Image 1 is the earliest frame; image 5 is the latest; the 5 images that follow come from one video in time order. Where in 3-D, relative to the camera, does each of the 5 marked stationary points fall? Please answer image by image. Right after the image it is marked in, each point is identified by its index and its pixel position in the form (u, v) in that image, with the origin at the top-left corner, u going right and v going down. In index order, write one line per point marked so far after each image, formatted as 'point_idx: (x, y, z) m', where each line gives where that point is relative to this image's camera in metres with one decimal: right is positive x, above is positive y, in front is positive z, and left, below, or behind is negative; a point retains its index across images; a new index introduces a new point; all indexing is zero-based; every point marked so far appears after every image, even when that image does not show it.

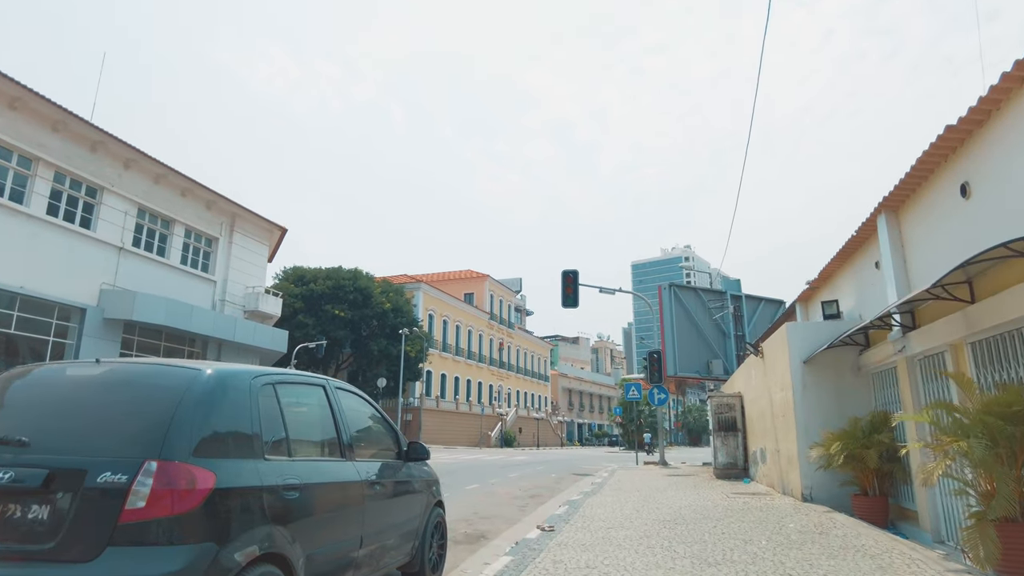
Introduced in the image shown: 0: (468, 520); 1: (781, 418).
0: (-0.7, -3.7, +10.6) m
1: (+5.1, -2.5, +12.5) m
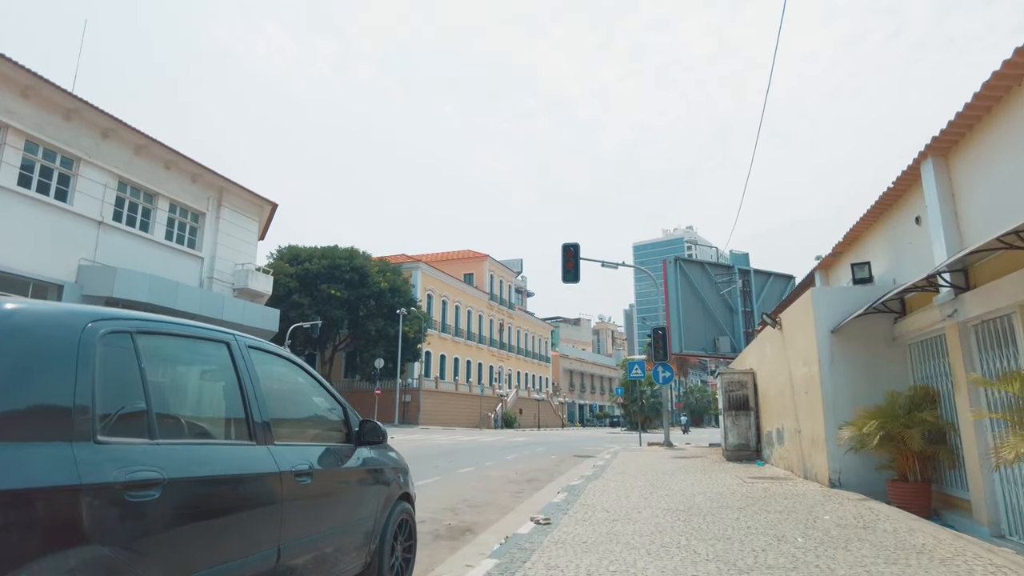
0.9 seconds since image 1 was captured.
0: (-0.8, -3.1, +9.4) m
1: (+5.0, -1.8, +11.3) m
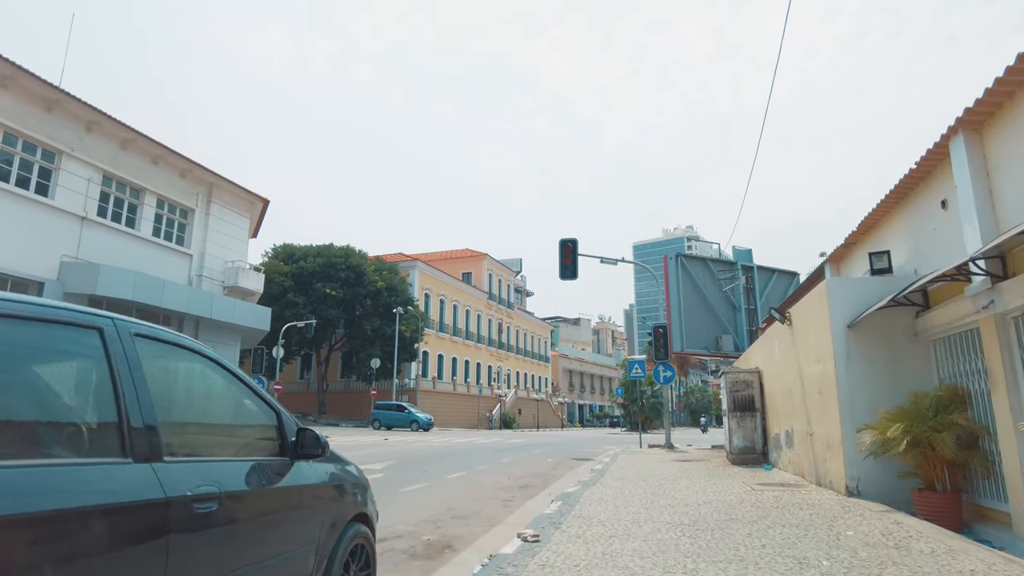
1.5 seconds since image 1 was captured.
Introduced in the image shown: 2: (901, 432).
0: (-1.0, -3.0, +8.6) m
1: (+4.8, -1.7, +10.5) m
2: (+4.5, -1.7, +7.7) m
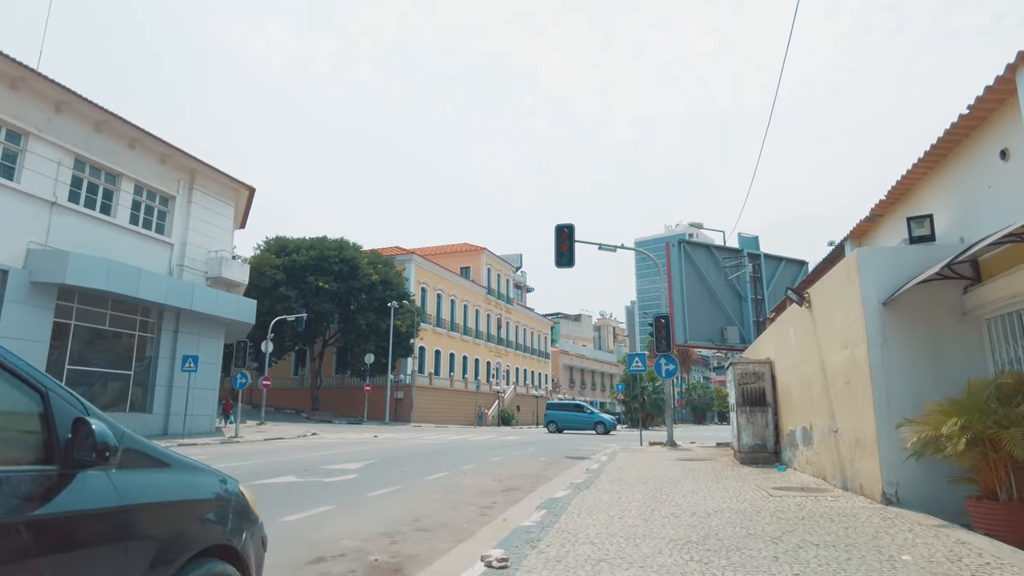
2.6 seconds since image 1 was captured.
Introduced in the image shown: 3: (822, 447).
0: (-1.3, -2.7, +7.2) m
1: (+4.5, -1.4, +9.1) m
2: (+4.2, -1.3, +6.3) m
3: (+4.8, -2.4, +10.2) m
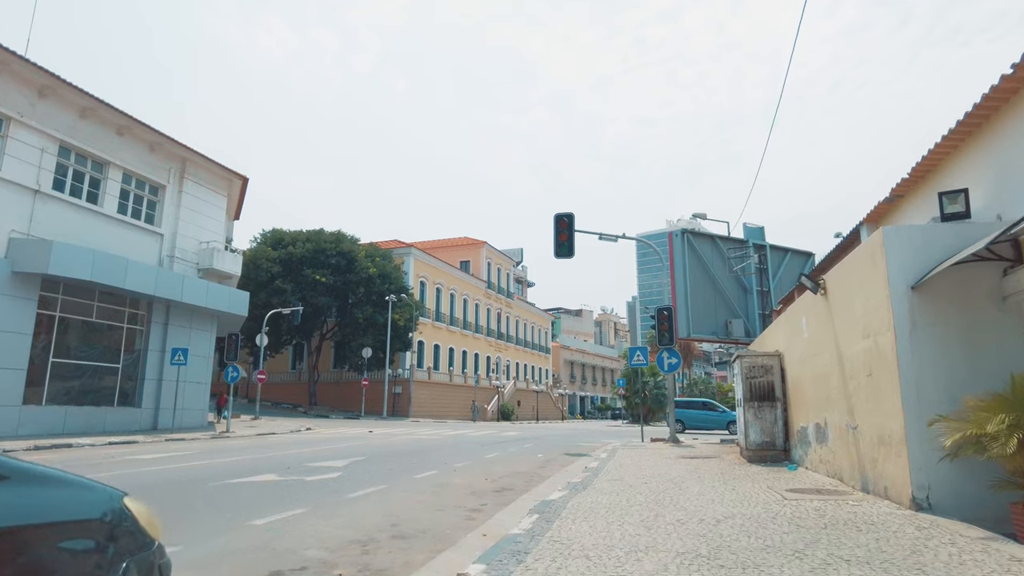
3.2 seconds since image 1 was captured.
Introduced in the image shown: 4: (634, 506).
0: (-1.4, -2.5, +6.5) m
1: (+4.4, -1.2, +8.4) m
2: (+4.1, -1.2, +5.5) m
3: (+4.6, -2.2, +9.5) m
4: (+1.4, -2.5, +7.7) m
